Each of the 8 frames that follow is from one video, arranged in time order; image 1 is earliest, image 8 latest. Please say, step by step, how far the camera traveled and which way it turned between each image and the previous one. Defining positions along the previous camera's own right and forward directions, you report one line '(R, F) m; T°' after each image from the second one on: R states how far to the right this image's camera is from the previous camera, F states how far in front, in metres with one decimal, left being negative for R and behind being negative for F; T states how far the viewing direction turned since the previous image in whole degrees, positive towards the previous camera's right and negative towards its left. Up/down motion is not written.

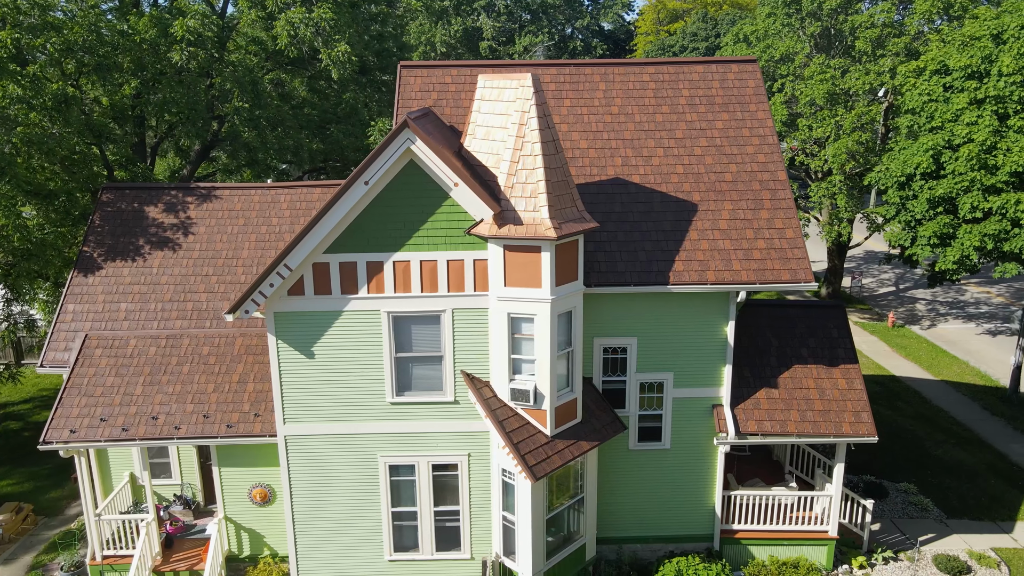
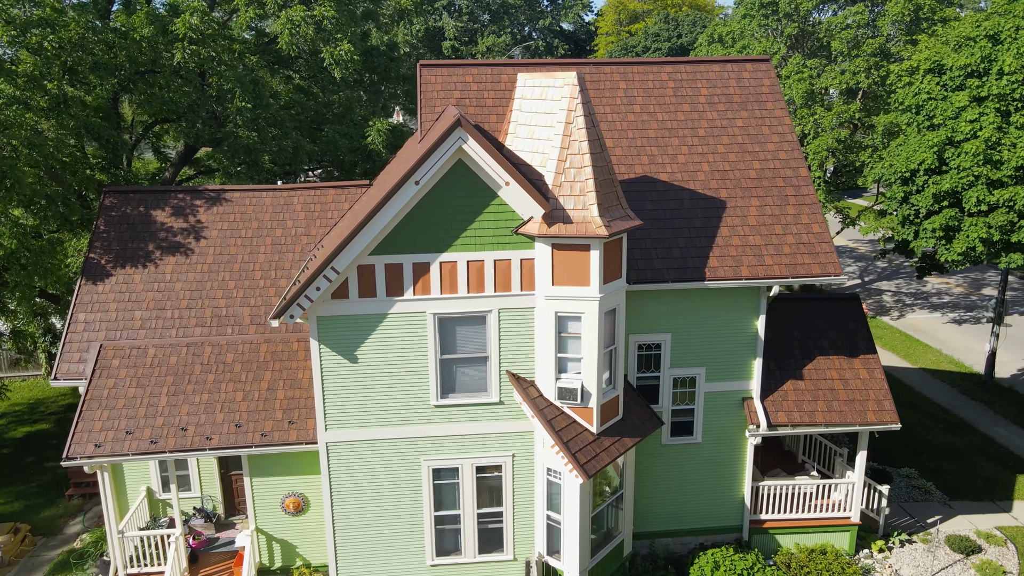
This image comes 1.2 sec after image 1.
(-1.8, +0.1) m; +4°
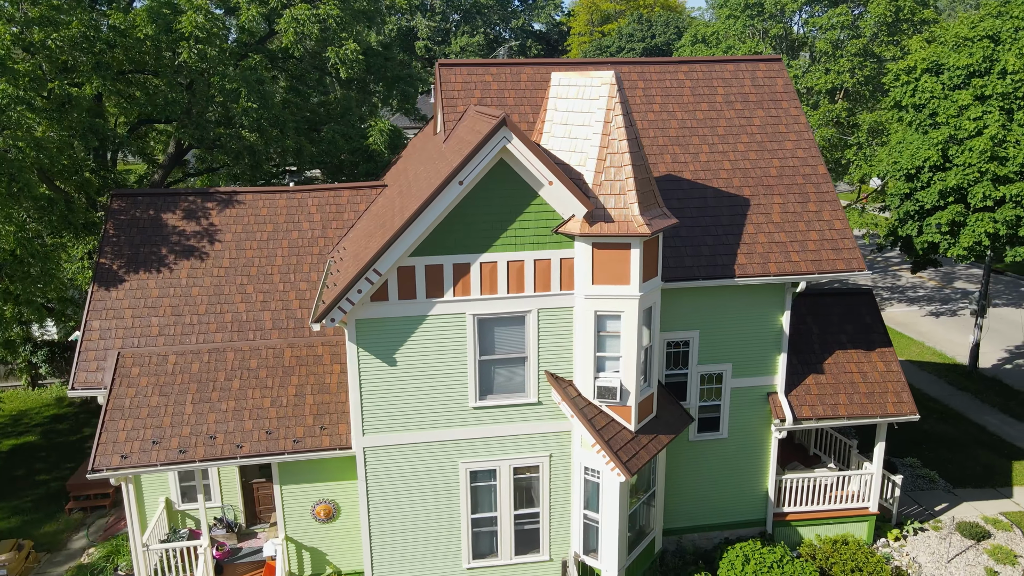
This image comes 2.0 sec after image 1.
(-1.4, +0.1) m; +3°
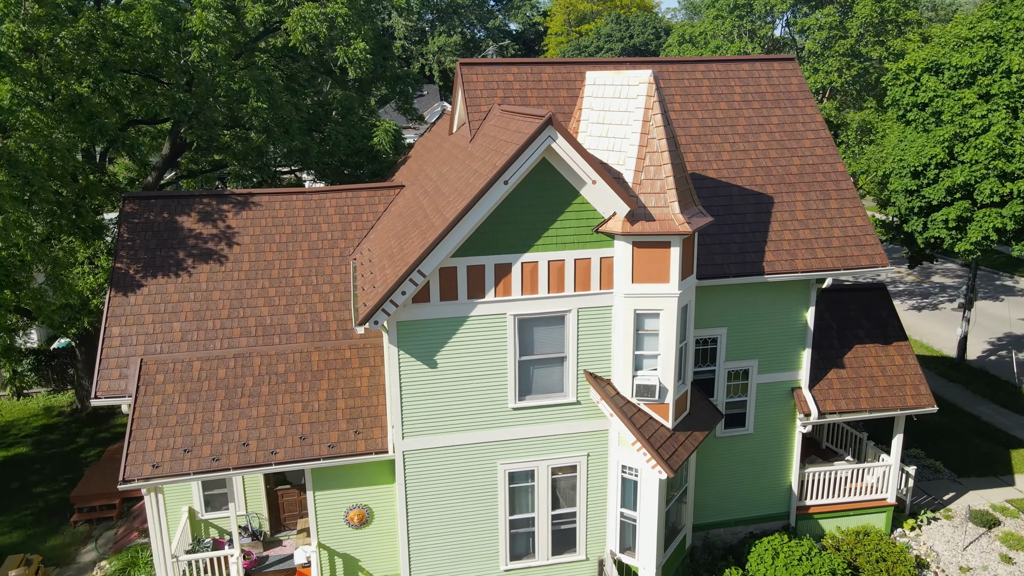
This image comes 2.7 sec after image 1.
(-1.3, +0.1) m; +3°
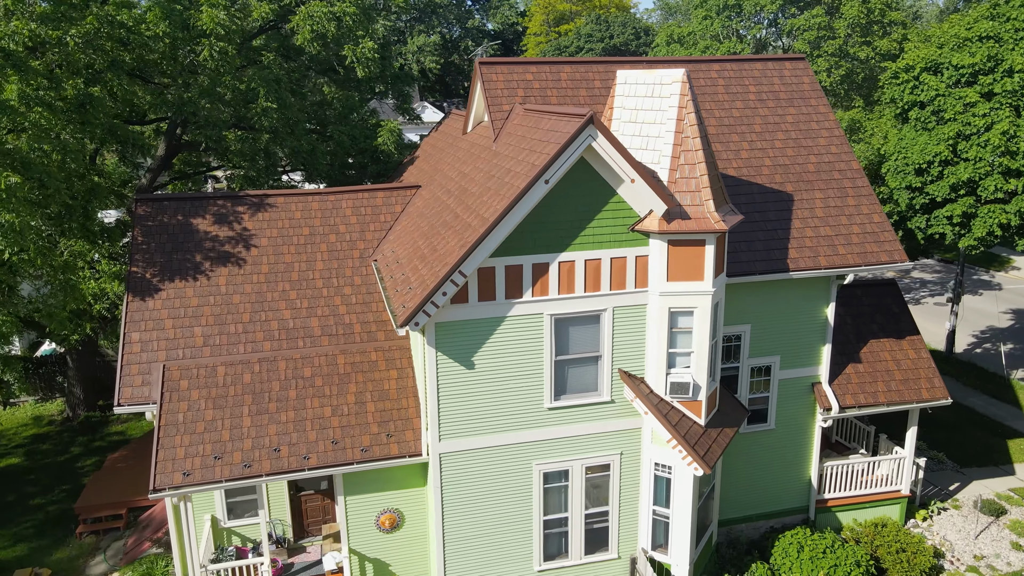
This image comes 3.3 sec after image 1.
(-1.2, +0.1) m; +2°
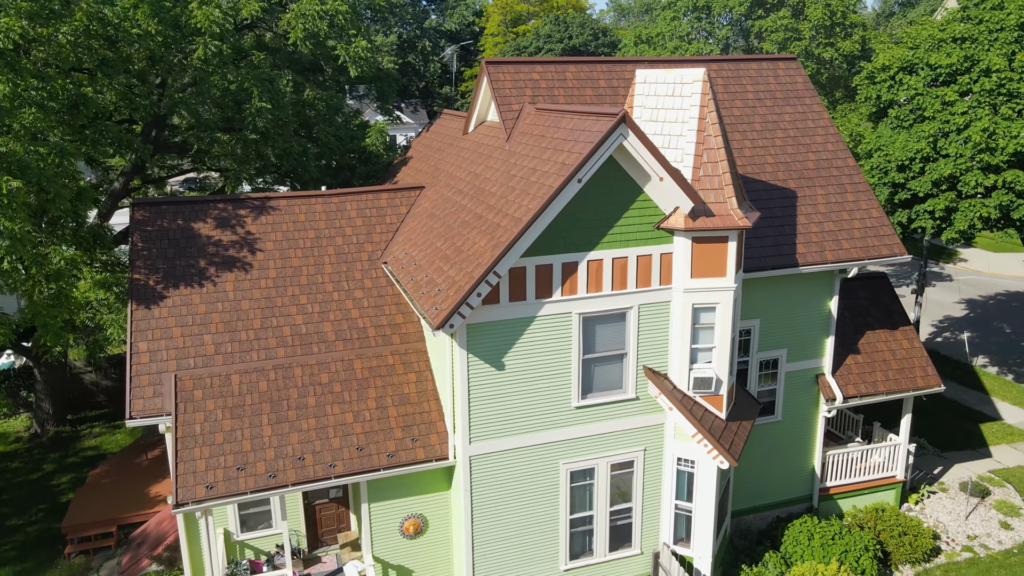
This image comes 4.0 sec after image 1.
(-1.4, +0.1) m; +4°
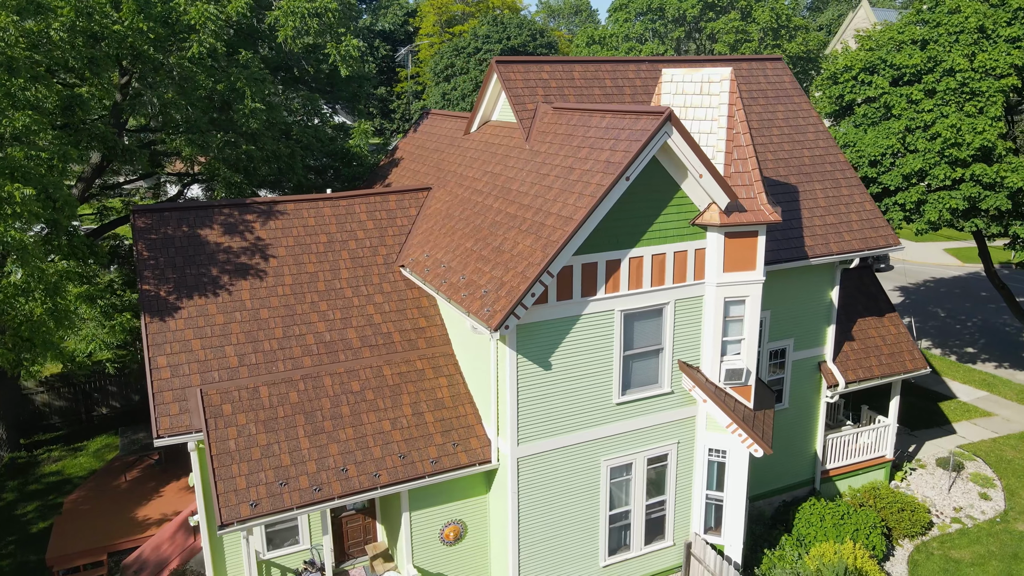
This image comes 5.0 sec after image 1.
(-2.2, +0.2) m; +6°
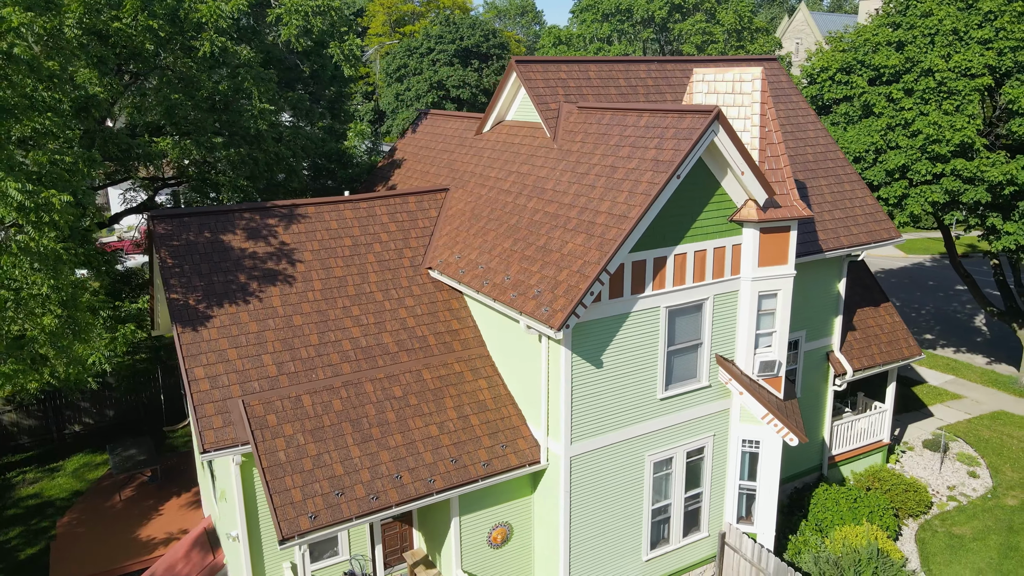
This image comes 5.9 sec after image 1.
(-2.0, +0.1) m; +5°
